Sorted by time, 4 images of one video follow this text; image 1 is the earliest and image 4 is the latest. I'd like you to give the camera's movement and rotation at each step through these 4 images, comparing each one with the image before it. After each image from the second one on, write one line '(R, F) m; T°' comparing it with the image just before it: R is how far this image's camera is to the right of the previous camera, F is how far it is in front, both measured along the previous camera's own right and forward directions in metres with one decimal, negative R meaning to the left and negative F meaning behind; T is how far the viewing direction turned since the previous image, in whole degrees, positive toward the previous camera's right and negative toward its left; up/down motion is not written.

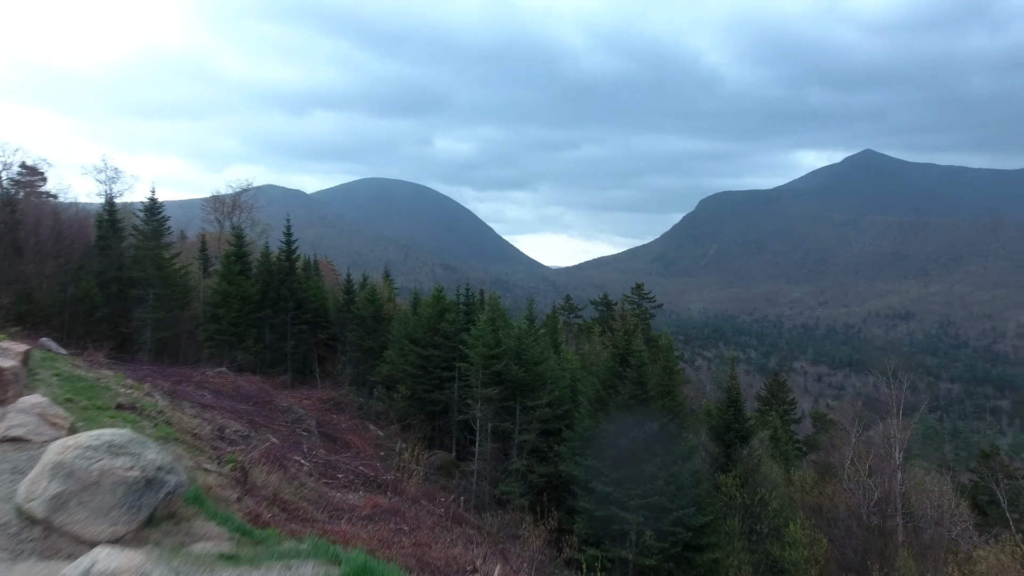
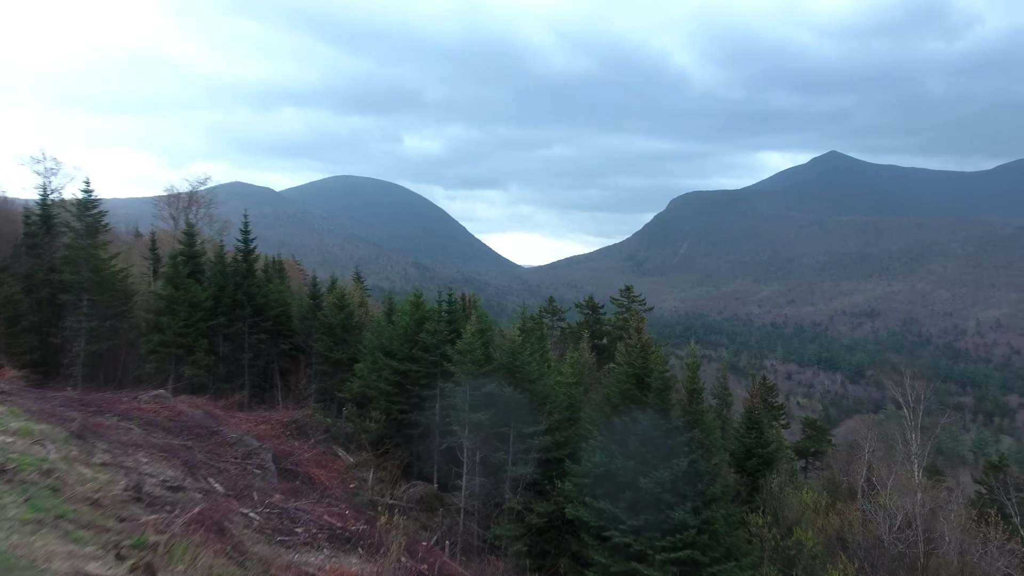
(-0.6, +3.2) m; +2°
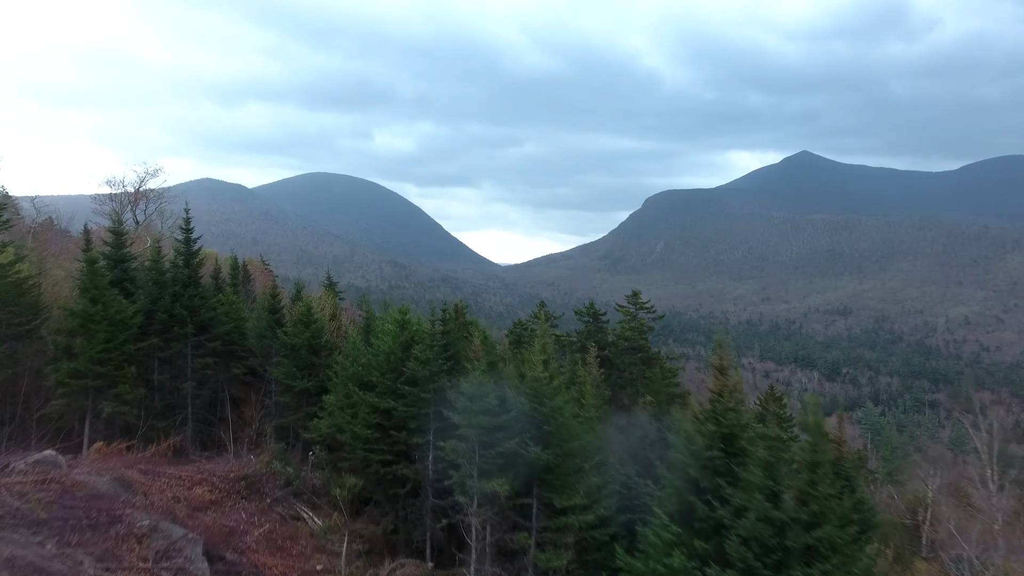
(-1.1, +5.1) m; +2°
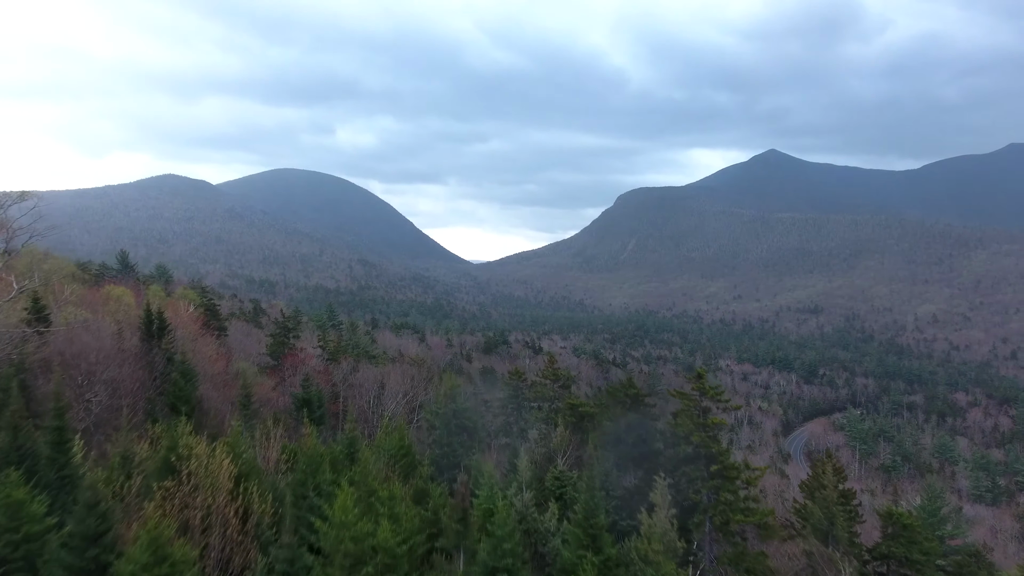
(-1.8, +12.0) m; +3°
